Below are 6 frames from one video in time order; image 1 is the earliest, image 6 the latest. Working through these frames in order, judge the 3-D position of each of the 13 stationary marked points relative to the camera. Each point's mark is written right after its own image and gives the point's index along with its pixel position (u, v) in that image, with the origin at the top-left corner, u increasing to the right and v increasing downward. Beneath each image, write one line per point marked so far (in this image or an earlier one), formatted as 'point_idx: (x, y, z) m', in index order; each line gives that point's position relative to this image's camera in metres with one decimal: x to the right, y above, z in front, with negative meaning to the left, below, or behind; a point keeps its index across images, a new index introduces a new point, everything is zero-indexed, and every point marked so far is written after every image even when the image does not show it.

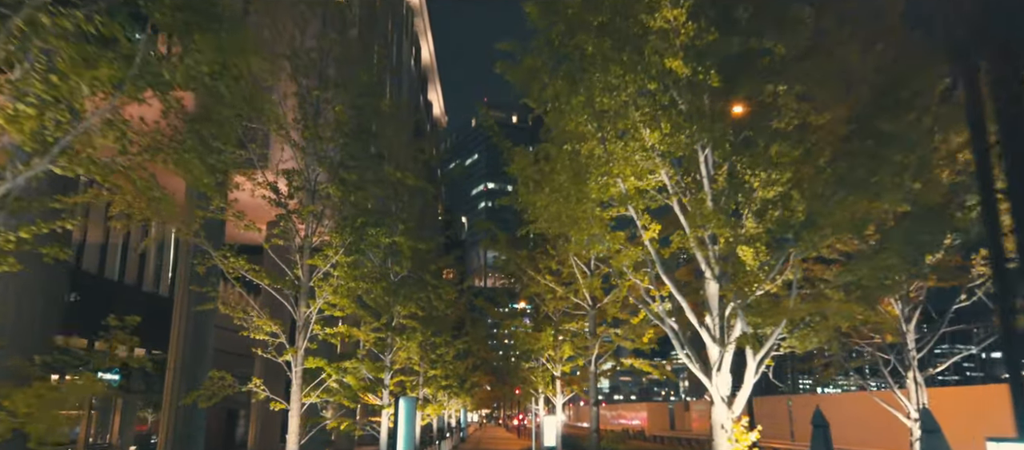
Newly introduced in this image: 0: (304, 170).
0: (-3.6, +1.0, +12.0) m
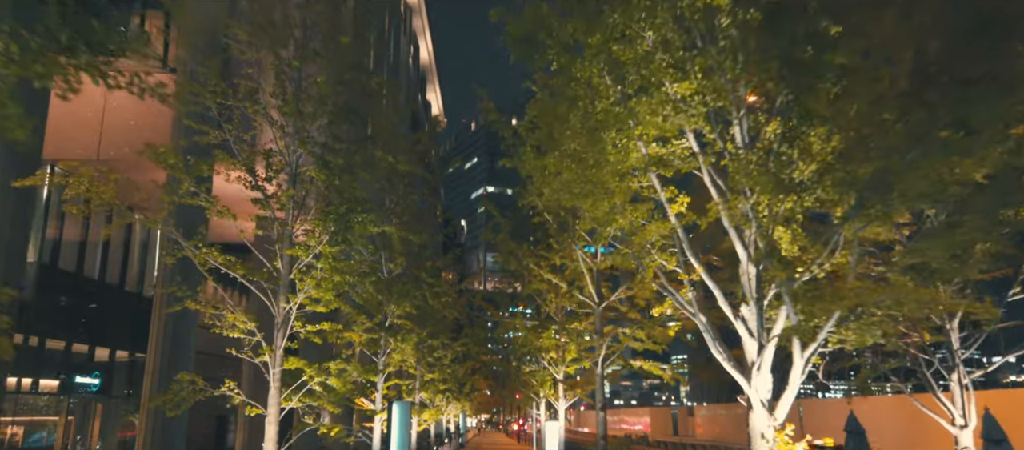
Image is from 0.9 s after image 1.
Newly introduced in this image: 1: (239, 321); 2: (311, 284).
0: (-3.6, +1.2, +11.0) m
1: (-4.2, -1.5, +10.5) m
2: (-3.1, -0.9, +10.6) m
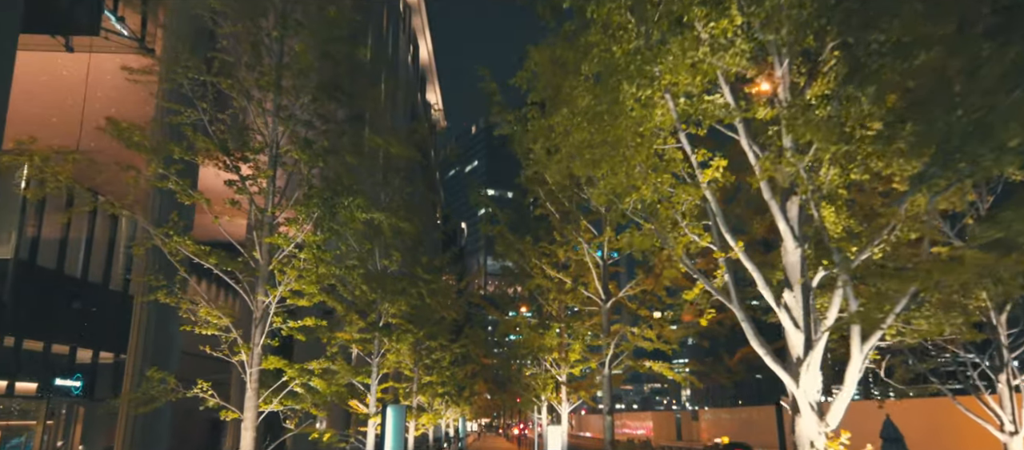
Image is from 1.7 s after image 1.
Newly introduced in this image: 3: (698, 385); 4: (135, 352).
0: (-3.6, +1.4, +10.0) m
1: (-4.1, -1.3, +9.6) m
2: (-3.1, -0.7, +9.7) m
3: (+4.0, -3.5, +15.0) m
4: (-8.1, -2.8, +14.7) m
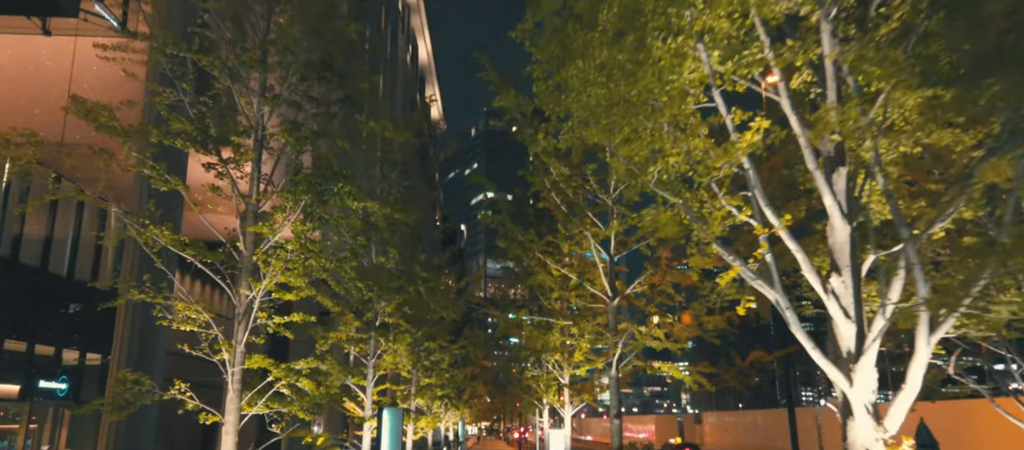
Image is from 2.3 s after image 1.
0: (-3.6, +1.5, +9.3) m
1: (-4.1, -1.1, +8.9) m
2: (-3.0, -0.6, +9.0) m
3: (+4.1, -3.3, +14.3) m
4: (-8.0, -2.7, +14.0) m
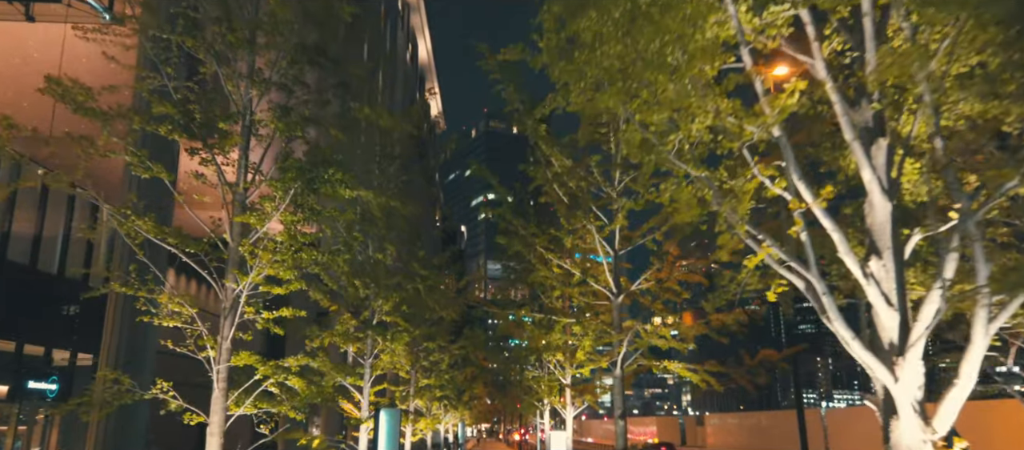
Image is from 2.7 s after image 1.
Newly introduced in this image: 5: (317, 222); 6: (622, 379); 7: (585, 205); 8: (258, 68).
0: (-3.6, +1.6, +8.9) m
1: (-4.1, -1.0, +8.4) m
2: (-3.0, -0.4, +8.5) m
3: (+4.1, -3.2, +13.9) m
4: (-8.0, -2.5, +13.5) m
5: (-2.6, 0.0, +9.2) m
6: (+2.0, -2.9, +12.8) m
7: (+1.4, +0.4, +13.0) m
8: (-3.2, +2.0, +8.8) m
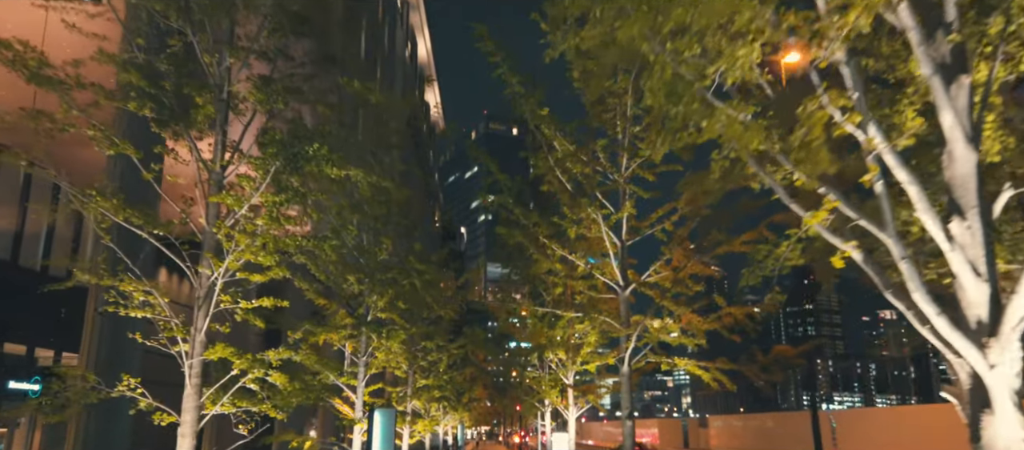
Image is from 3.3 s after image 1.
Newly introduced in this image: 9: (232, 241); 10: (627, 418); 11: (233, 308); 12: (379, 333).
0: (-3.5, +1.8, +8.2) m
1: (-4.1, -0.8, +7.7) m
2: (-3.0, -0.2, +7.8) m
3: (+4.1, -3.0, +13.1) m
4: (-8.0, -2.4, +12.8) m
5: (-2.6, +0.2, +8.5) m
6: (+2.0, -2.7, +12.0) m
7: (+1.4, +0.6, +12.2) m
8: (-3.2, +2.2, +8.1) m
9: (-3.1, -0.2, +7.7) m
10: (+2.0, -3.3, +11.9) m
11: (-3.2, -1.0, +8.0) m
12: (-3.0, -2.4, +15.4) m
